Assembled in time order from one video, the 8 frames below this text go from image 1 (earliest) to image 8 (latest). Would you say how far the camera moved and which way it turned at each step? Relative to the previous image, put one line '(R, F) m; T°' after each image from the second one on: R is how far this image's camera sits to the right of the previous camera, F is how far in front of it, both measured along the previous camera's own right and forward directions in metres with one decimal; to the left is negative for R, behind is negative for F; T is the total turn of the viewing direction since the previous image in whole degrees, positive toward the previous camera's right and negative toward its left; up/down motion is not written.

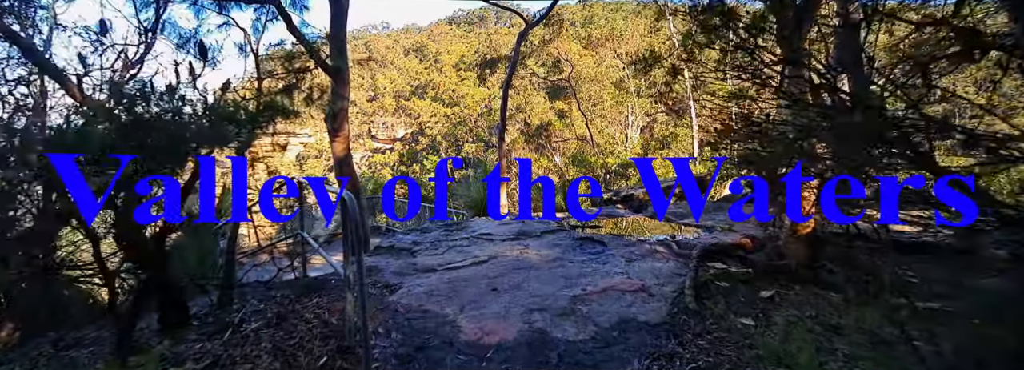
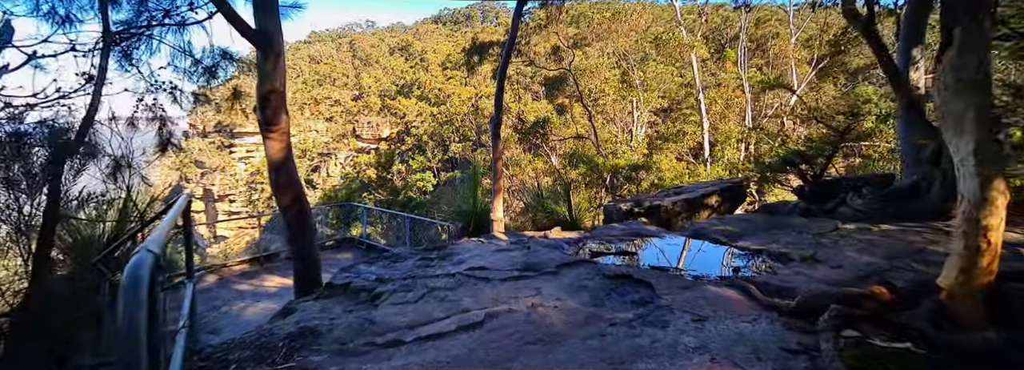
(-0.1, +1.2) m; +2°
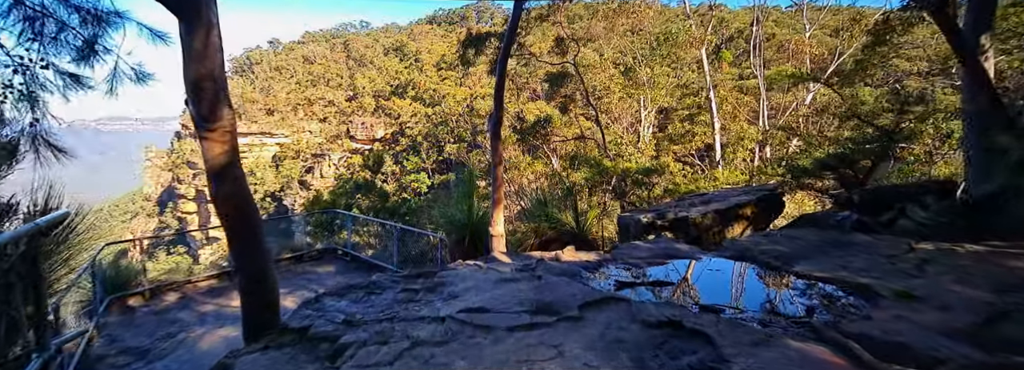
(-0.1, +0.7) m; +1°
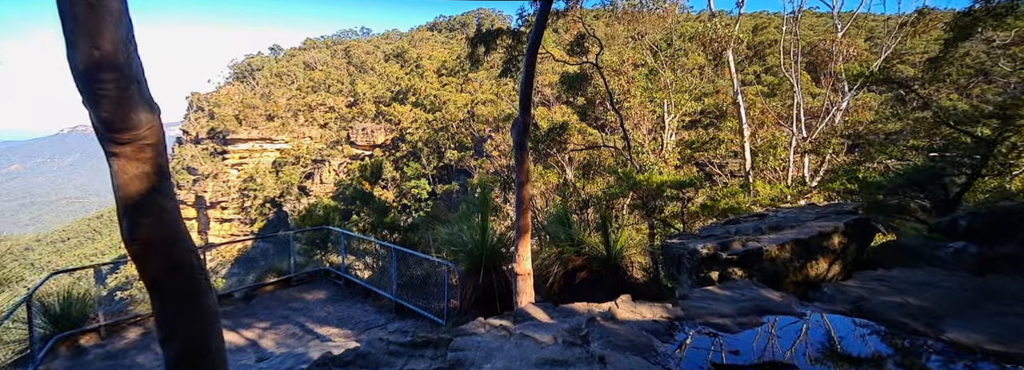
(-0.2, +0.9) m; 0°
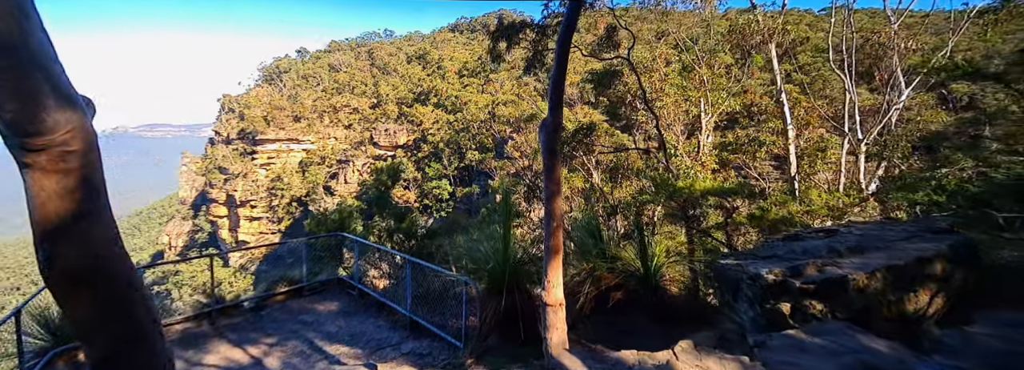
(-0.1, +0.5) m; -3°
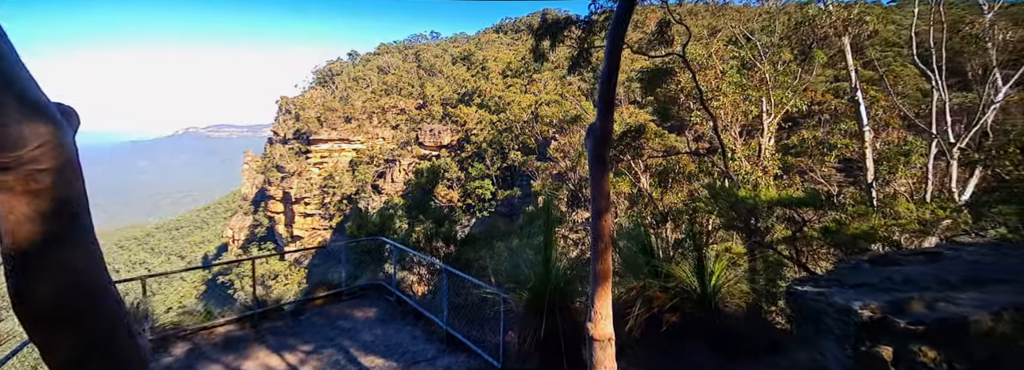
(0.0, +0.3) m; -6°
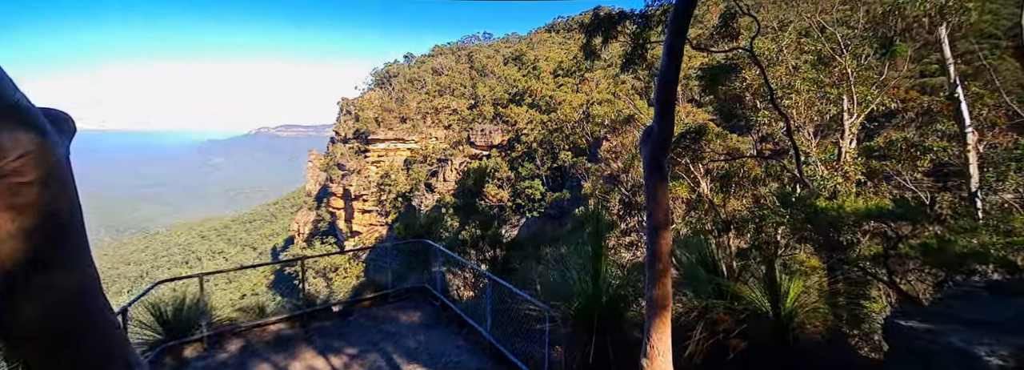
(0.0, +0.2) m; -7°
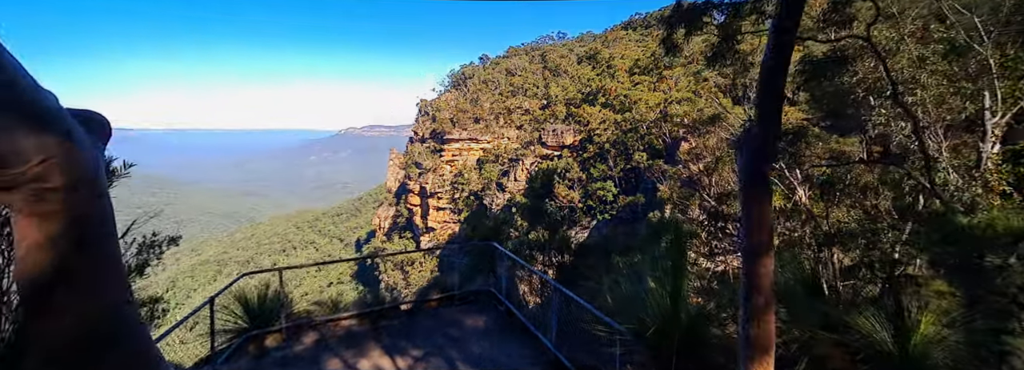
(0.0, +0.2) m; -9°
